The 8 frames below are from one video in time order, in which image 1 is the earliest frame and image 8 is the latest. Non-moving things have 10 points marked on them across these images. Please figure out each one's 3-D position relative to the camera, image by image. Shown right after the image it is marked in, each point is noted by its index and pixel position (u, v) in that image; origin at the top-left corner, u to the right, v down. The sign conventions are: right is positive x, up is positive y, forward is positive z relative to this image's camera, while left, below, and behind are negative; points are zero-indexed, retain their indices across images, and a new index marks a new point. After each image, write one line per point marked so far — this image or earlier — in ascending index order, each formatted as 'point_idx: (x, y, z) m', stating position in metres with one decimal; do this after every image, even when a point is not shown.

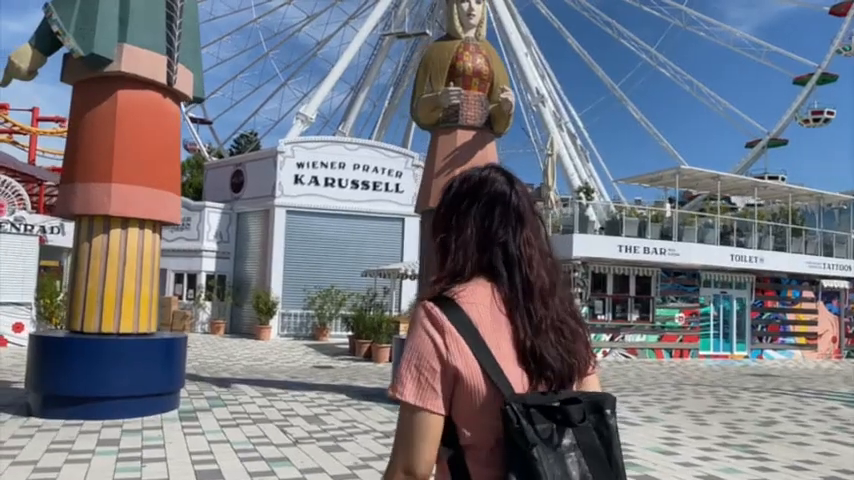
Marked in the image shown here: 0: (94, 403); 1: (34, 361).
0: (-3.7, -1.8, +7.8) m
1: (-4.4, -1.4, +7.9) m
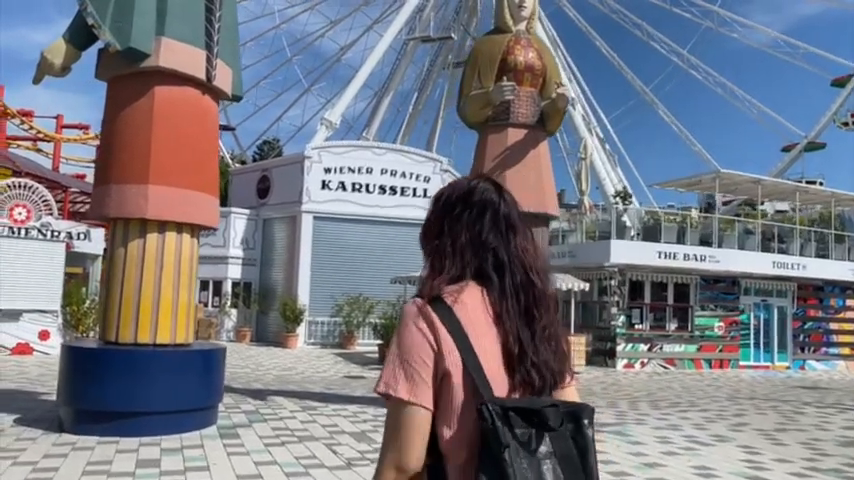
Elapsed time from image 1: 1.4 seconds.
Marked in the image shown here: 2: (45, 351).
0: (-3.1, -1.9, +7.4) m
1: (-3.8, -1.4, +7.5) m
2: (-9.1, -2.6, +16.8) m
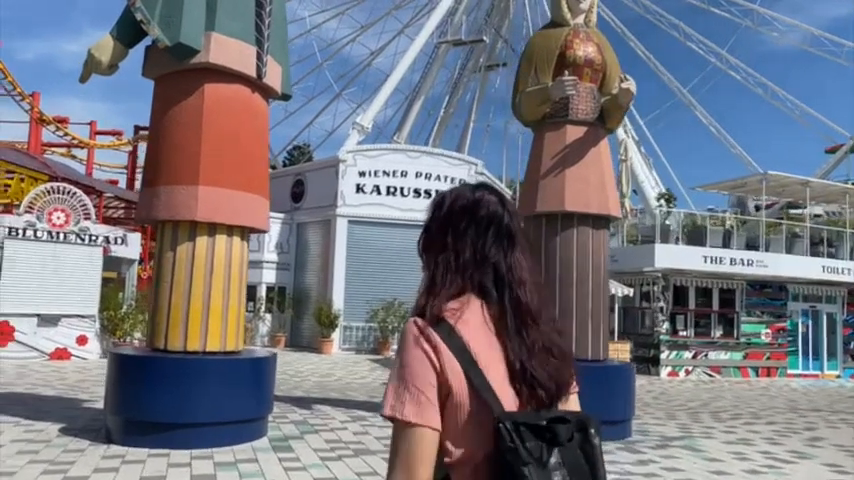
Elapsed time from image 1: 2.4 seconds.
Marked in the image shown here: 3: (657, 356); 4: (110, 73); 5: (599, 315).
0: (-2.5, -1.9, +7.1) m
1: (-3.2, -1.4, +7.2) m
2: (-8.1, -2.7, +16.7) m
3: (+6.4, -3.2, +19.7) m
4: (-3.4, +1.8, +7.5) m
5: (+2.0, -0.9, +8.4) m
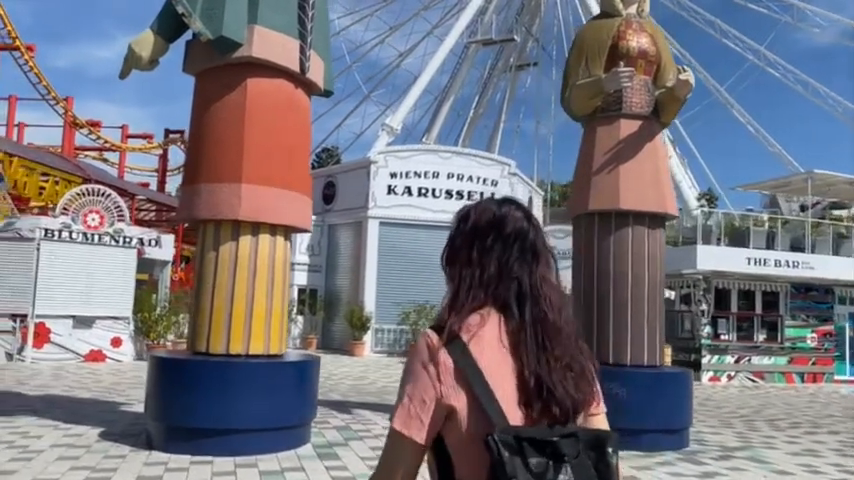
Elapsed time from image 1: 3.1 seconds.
0: (-2.0, -1.9, +6.8) m
1: (-2.7, -1.4, +7.0) m
2: (-7.3, -2.8, +16.6) m
3: (+7.3, -3.3, +19.1) m
4: (-2.9, +1.8, +7.3) m
5: (+2.6, -0.9, +8.0) m
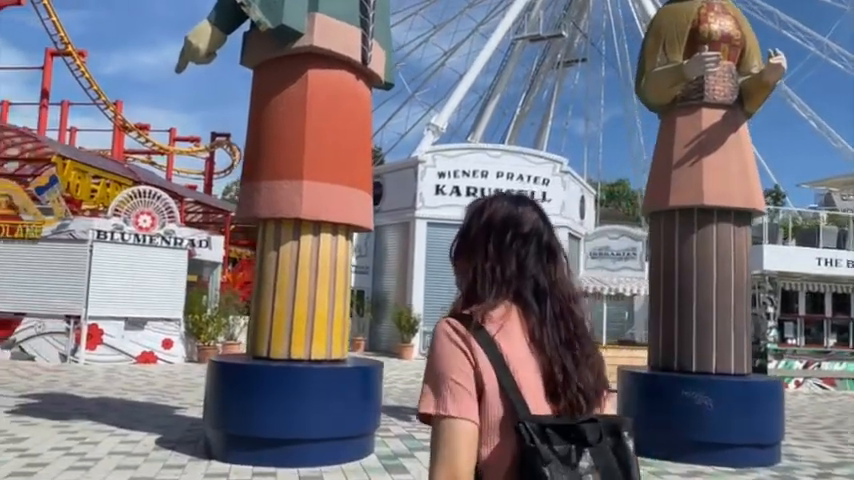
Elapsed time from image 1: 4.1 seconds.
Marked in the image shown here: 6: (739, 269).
0: (-1.3, -1.9, +6.5) m
1: (-2.0, -1.4, +6.7) m
2: (-6.1, -2.8, +16.6) m
3: (+8.7, -3.3, +18.2) m
4: (-2.2, +1.8, +7.0) m
5: (+3.3, -0.9, +7.4) m
6: (+3.3, -0.3, +7.4) m
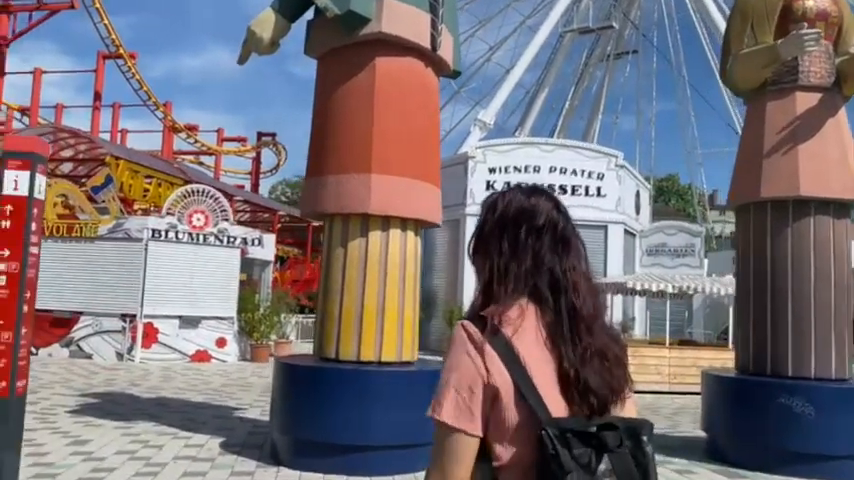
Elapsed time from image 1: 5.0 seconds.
0: (-0.7, -1.9, +6.2) m
1: (-1.3, -1.4, +6.4) m
2: (-4.8, -2.8, +16.5) m
3: (+10.0, -3.1, +17.3) m
4: (-1.5, +1.8, +6.7) m
5: (+4.0, -0.8, +6.8) m
6: (+4.0, -0.2, +6.8) m
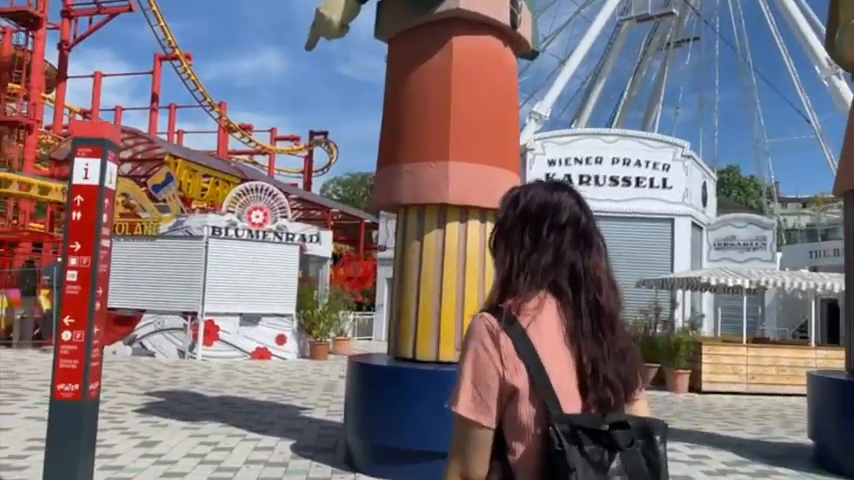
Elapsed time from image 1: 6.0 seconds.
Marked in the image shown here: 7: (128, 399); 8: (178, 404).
0: (0.0, -1.8, +5.8) m
1: (-0.6, -1.3, +6.1) m
2: (-3.4, -2.7, +16.4) m
3: (+11.5, -2.9, +16.2) m
4: (-0.8, +1.9, +6.4) m
5: (+4.7, -0.7, +6.1) m
6: (+4.7, -0.1, +6.1) m
7: (-4.3, -2.3, +10.2) m
8: (-3.5, -2.3, +10.0) m
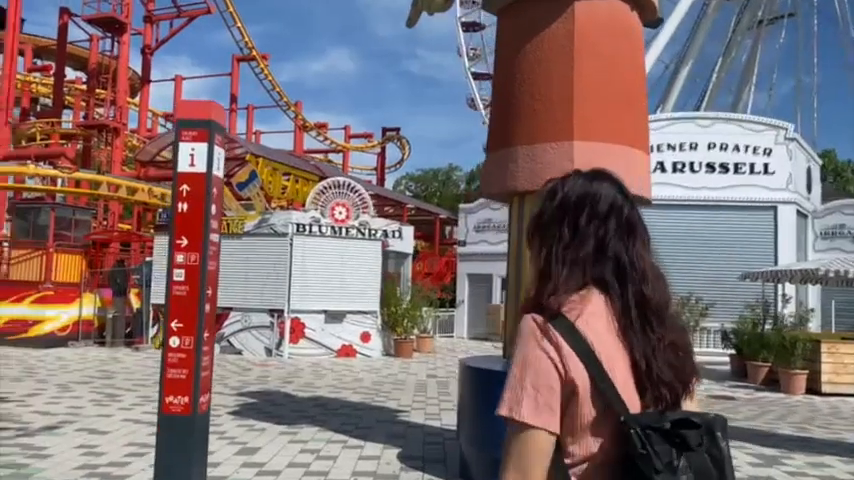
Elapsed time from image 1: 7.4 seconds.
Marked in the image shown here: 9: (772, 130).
0: (+1.0, -1.7, +5.2) m
1: (+0.3, -1.3, +5.5) m
2: (-1.4, -2.6, +16.1) m
3: (+13.4, -2.6, +14.4) m
4: (+0.2, +1.9, +5.8) m
5: (+5.7, -0.6, +5.0) m
6: (+5.6, 0.0, +5.0) m
7: (-2.9, -2.3, +10.0) m
8: (-2.1, -2.3, +9.7) m
9: (+9.5, +3.0, +19.4) m
